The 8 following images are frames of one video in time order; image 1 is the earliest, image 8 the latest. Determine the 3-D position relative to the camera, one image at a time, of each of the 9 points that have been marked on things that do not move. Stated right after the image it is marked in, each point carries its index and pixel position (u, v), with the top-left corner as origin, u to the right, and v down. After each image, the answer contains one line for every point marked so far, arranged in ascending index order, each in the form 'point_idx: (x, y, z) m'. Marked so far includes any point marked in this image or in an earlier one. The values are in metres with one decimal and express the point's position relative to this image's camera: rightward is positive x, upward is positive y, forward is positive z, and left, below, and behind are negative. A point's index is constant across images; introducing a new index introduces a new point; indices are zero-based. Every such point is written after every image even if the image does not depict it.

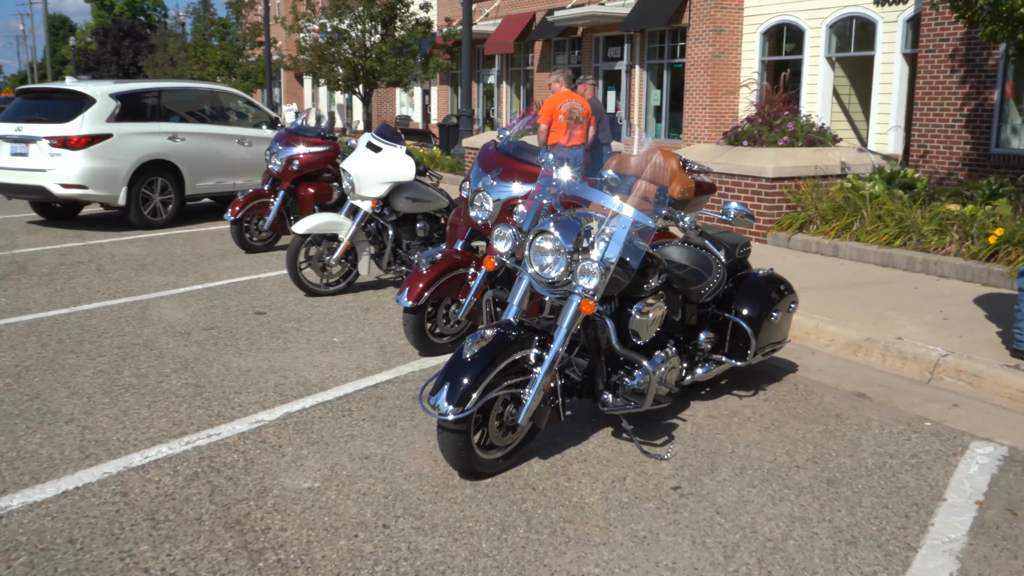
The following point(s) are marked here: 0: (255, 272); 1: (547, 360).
0: (-2.4, +0.2, +9.4) m
1: (+0.1, -0.3, +4.1) m
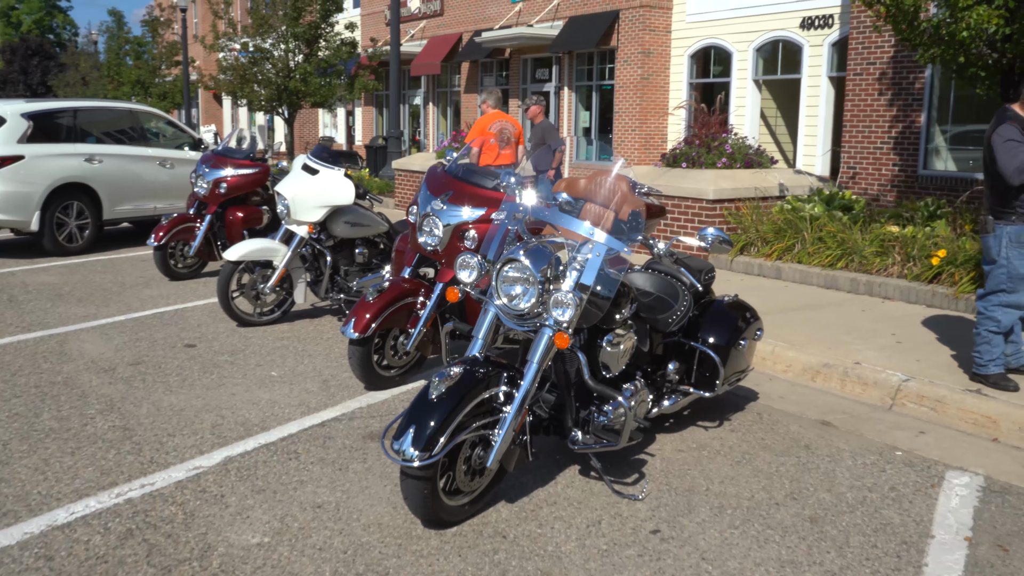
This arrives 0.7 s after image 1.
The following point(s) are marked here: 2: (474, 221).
0: (-2.9, -0.1, +8.9) m
1: (0.0, -0.4, +3.8) m
2: (-0.2, +0.4, +5.8) m
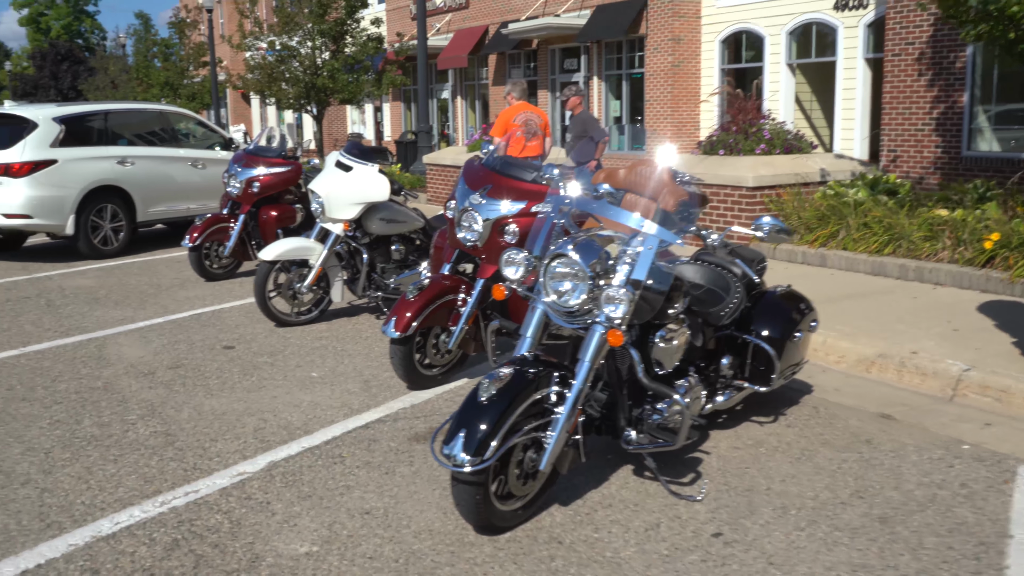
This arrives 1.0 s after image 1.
0: (-2.6, -0.1, +8.8) m
1: (+0.2, -0.4, +3.7) m
2: (0.0, +0.4, +5.6) m
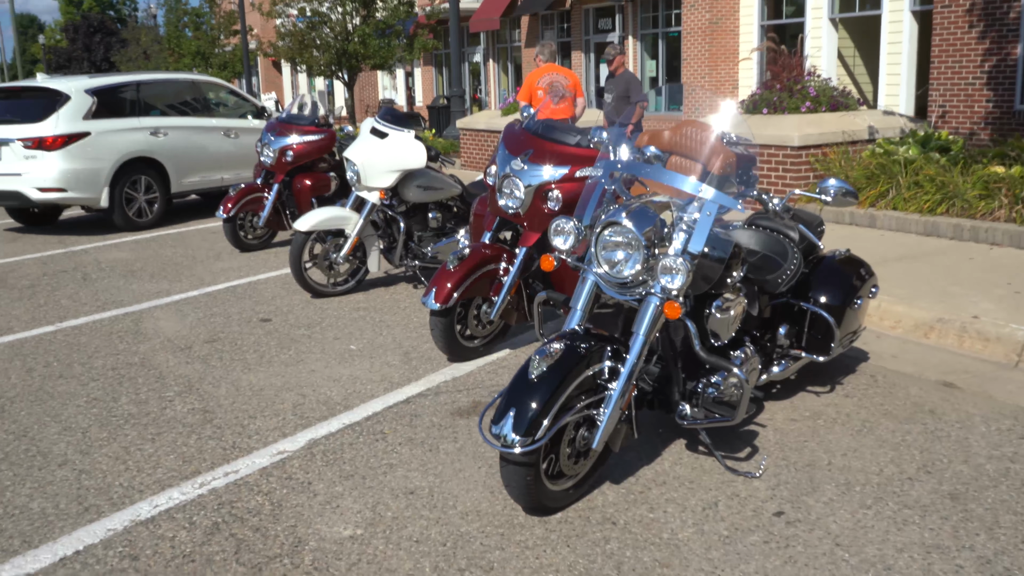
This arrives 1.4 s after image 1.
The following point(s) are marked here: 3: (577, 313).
0: (-2.3, +0.1, +8.7) m
1: (+0.4, -0.3, +3.5) m
2: (+0.2, +0.6, +5.4) m
3: (+0.2, -0.1, +3.7) m
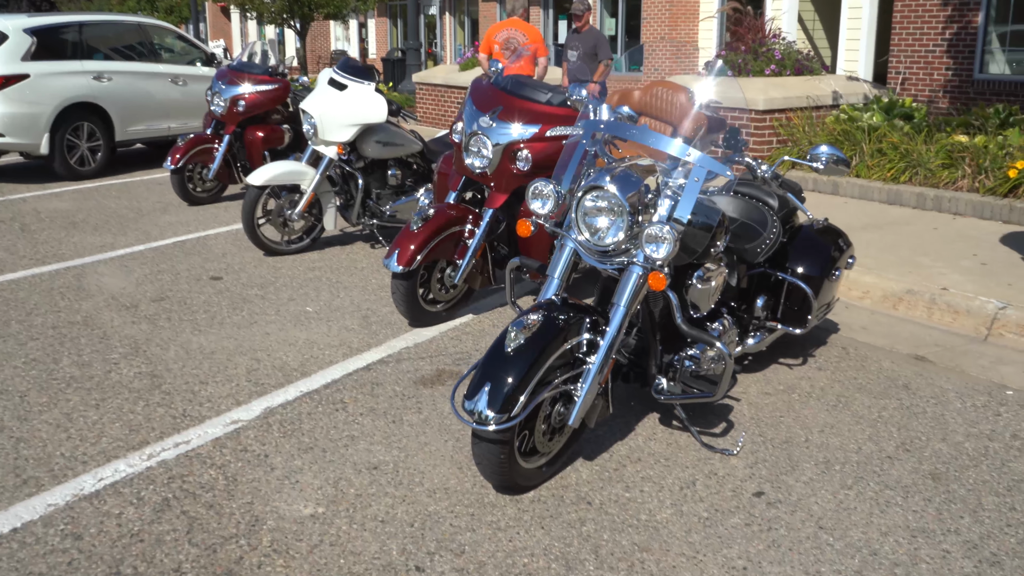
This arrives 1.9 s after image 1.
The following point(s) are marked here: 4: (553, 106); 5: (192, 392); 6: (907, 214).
0: (-2.6, +0.5, +8.4) m
1: (+0.3, -0.2, +3.3) m
2: (+0.1, +0.8, +5.2) m
3: (+0.1, 0.0, +3.5) m
4: (+0.2, +1.0, +5.3) m
5: (-1.4, -0.5, +4.4) m
6: (+3.1, +0.6, +7.9) m
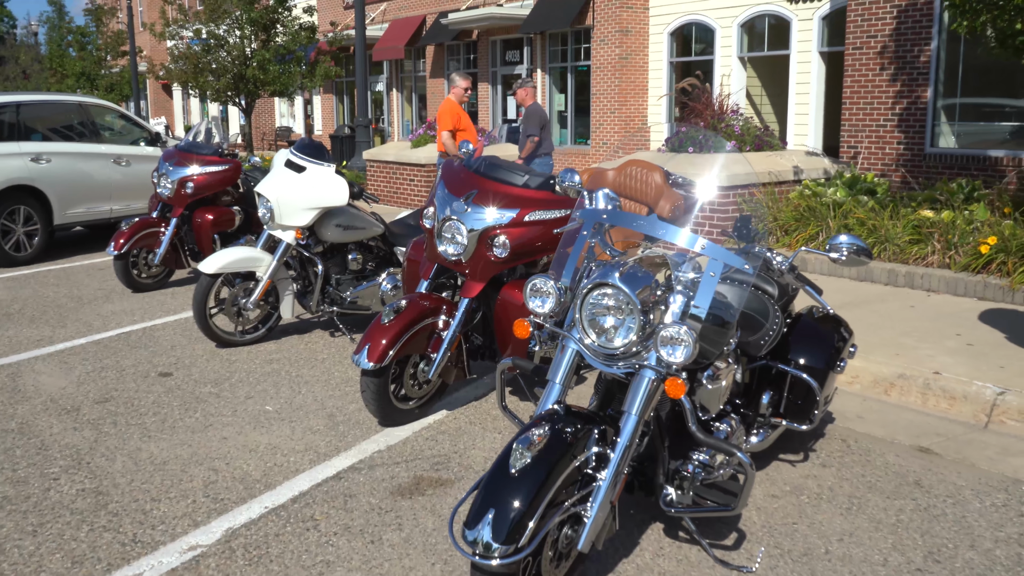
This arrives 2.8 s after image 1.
0: (-2.9, -0.2, +7.9) m
1: (+0.3, -0.5, +3.0) m
2: (0.0, +0.3, +4.9) m
3: (+0.1, -0.3, +3.2) m
4: (+0.1, +0.5, +5.0) m
5: (-1.5, -0.9, +4.0) m
6: (+2.9, 0.0, +7.8) m
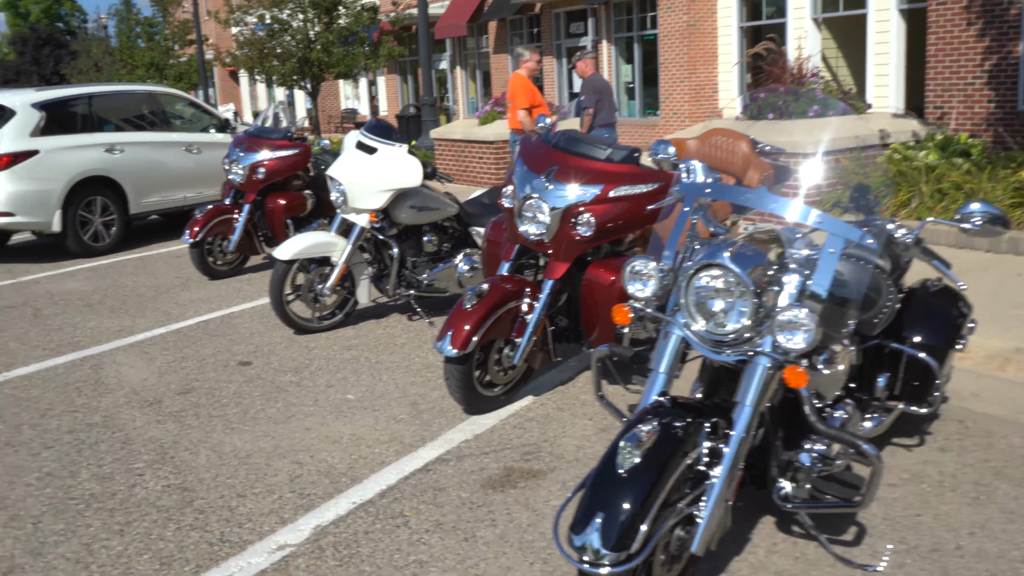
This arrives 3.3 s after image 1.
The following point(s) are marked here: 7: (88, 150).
0: (-2.3, -0.1, +7.9) m
1: (+0.6, -0.5, +2.7) m
2: (+0.4, +0.4, +4.7) m
3: (+0.4, -0.3, +3.0) m
4: (+0.5, +0.6, +4.8) m
5: (-1.1, -0.9, +3.9) m
6: (+3.5, +0.2, +7.3) m
7: (-4.3, +1.4, +10.1) m
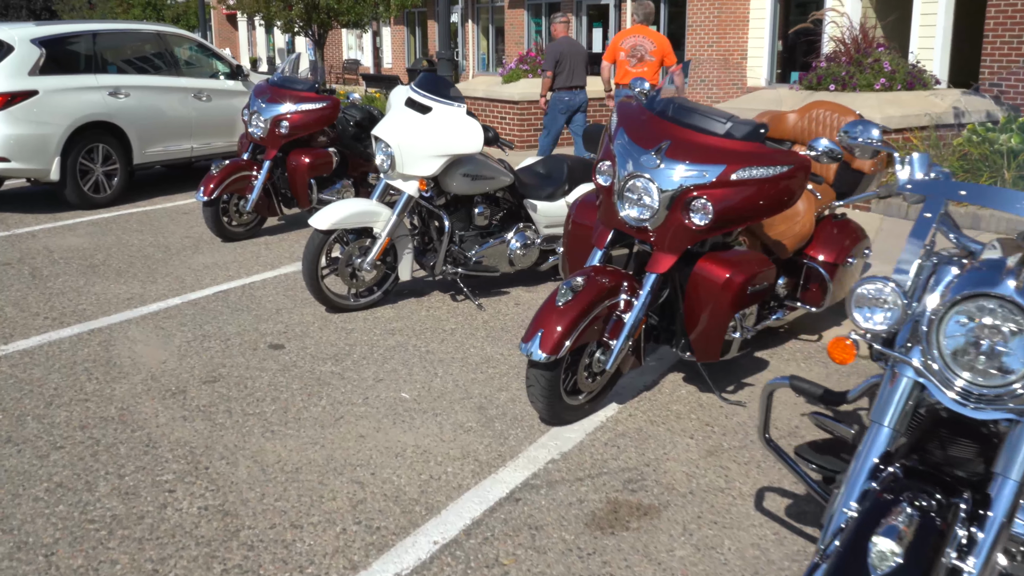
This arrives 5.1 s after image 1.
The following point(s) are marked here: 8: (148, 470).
0: (-1.9, +0.1, +7.1) m
1: (+1.0, -0.5, +2.1) m
2: (+0.8, +0.4, +4.0) m
3: (+0.8, -0.3, +2.3) m
4: (+0.9, +0.6, +4.1) m
5: (-0.7, -0.8, +3.2) m
6: (+3.8, +0.2, +6.7) m
7: (-3.9, +1.8, +9.3) m
8: (-1.4, -0.7, +3.8) m
